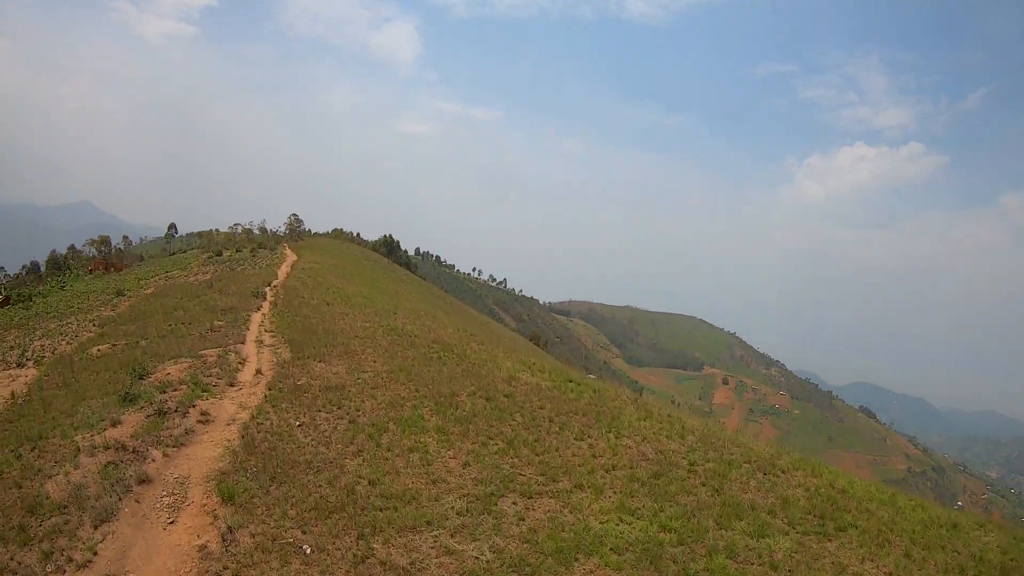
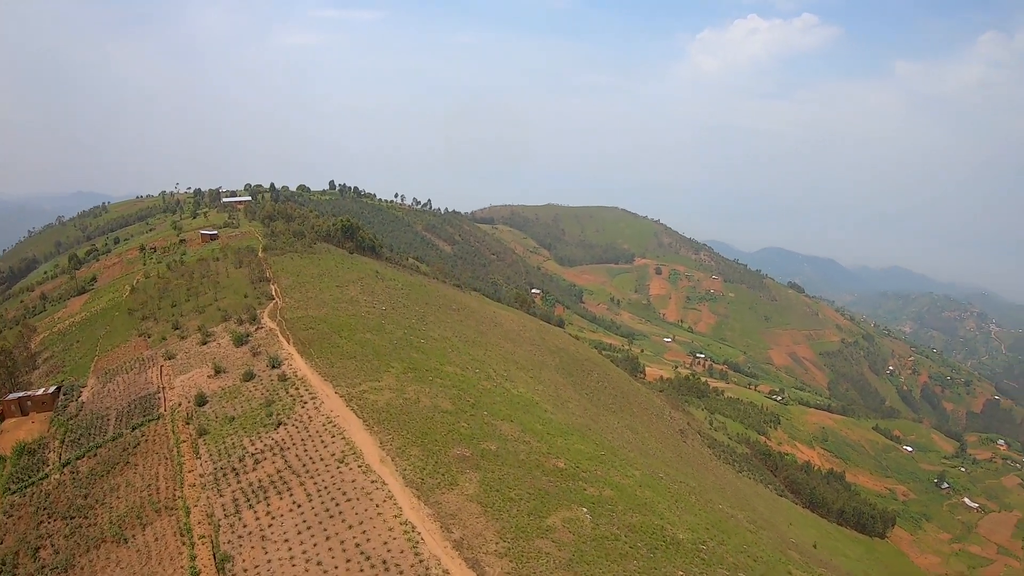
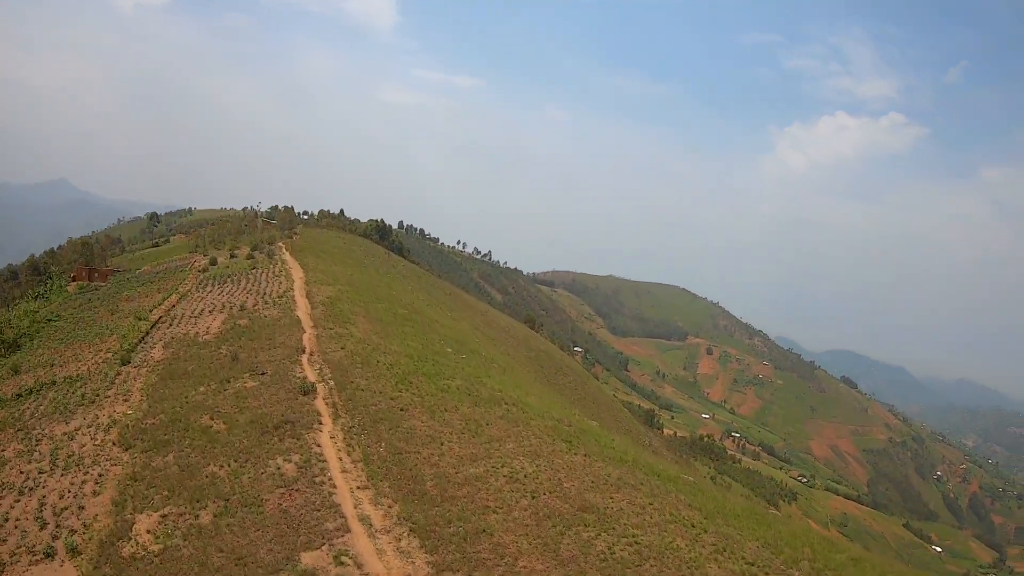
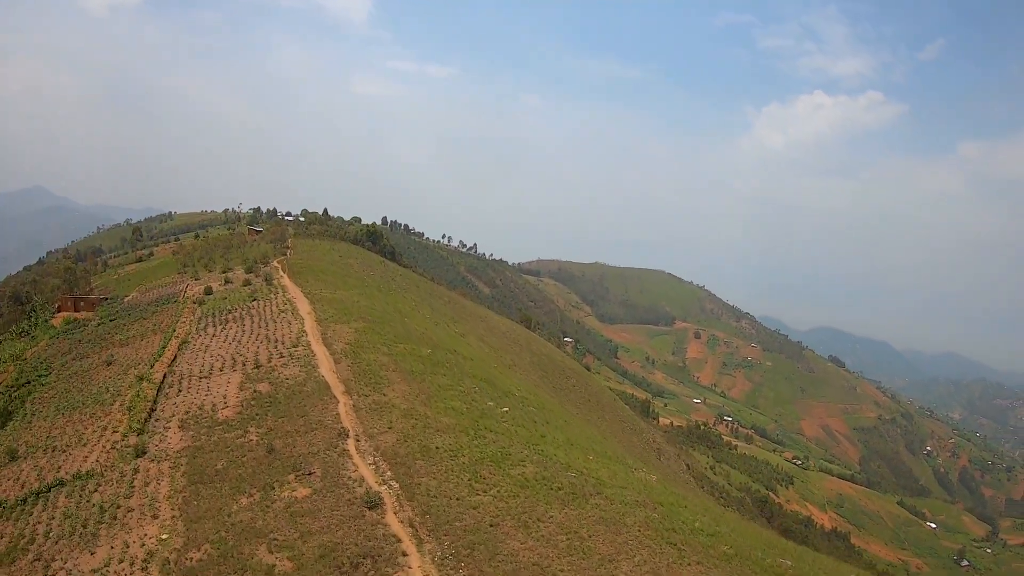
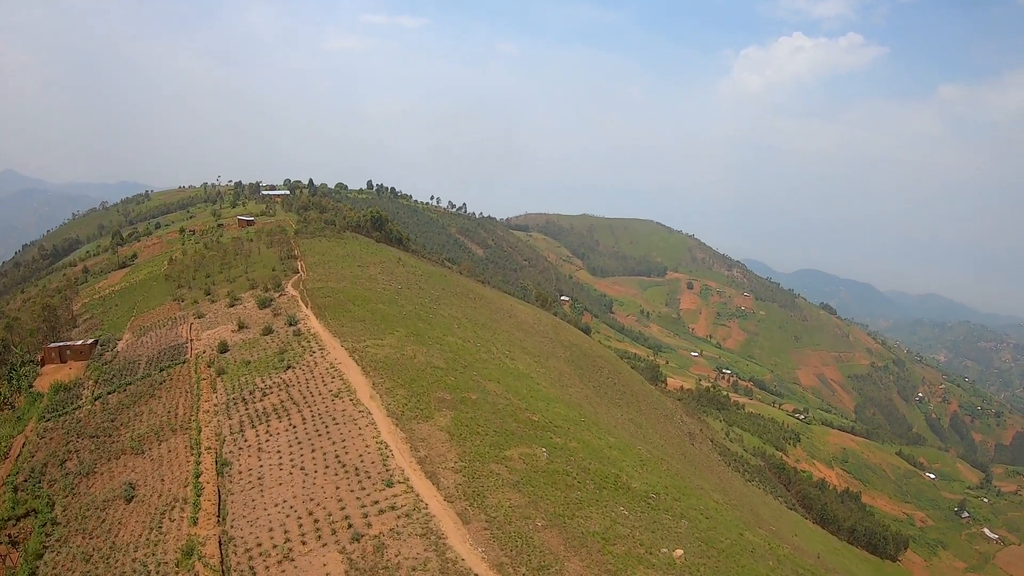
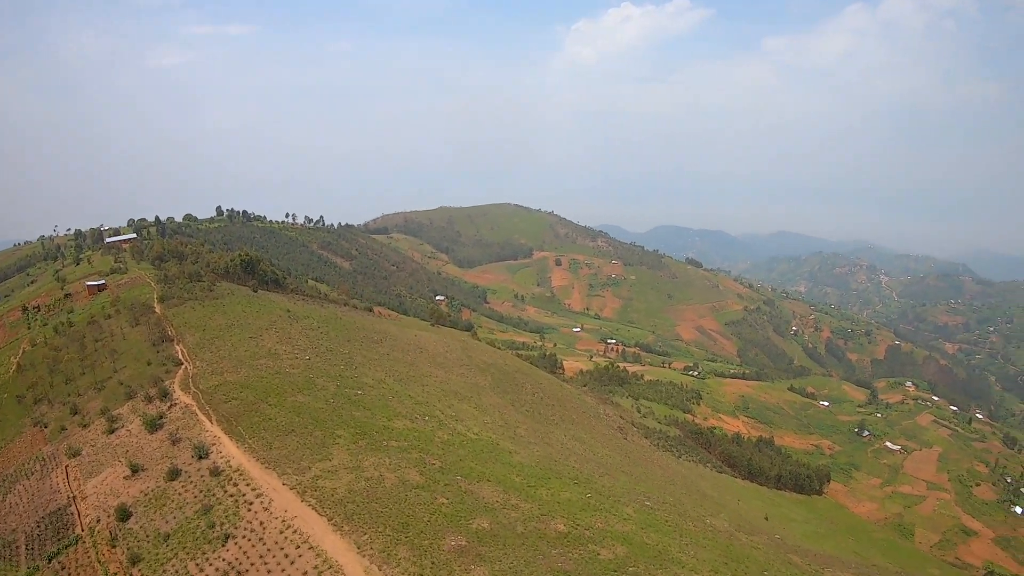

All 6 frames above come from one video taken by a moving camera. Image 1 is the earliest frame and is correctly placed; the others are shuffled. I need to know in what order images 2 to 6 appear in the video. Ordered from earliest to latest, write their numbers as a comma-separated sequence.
3, 4, 5, 2, 6
